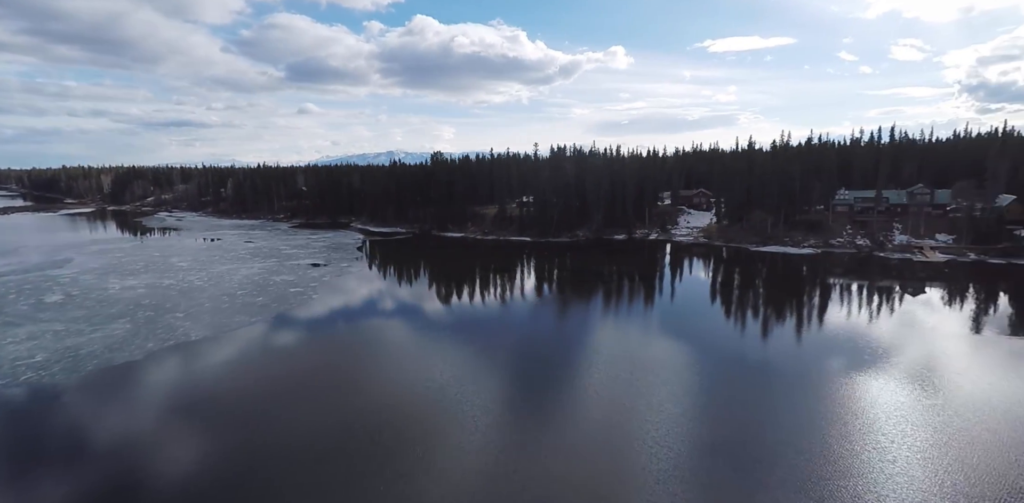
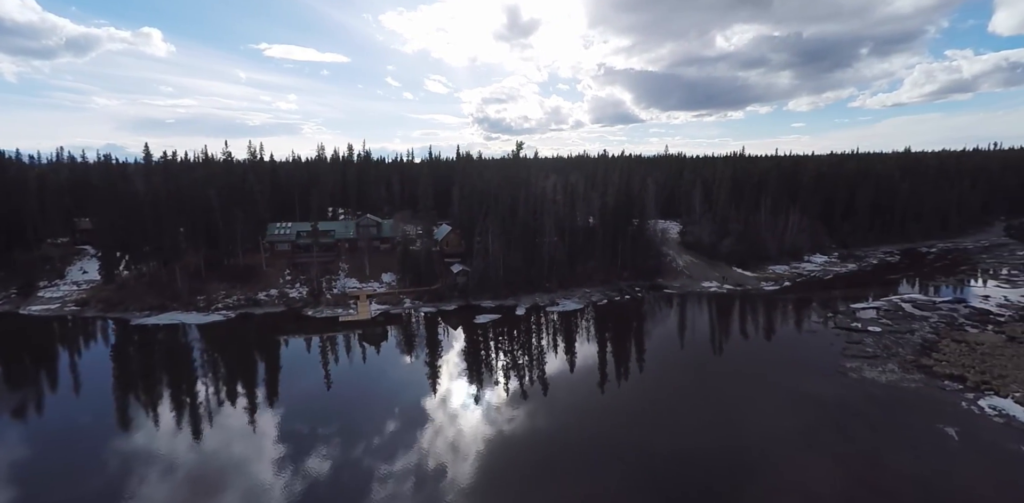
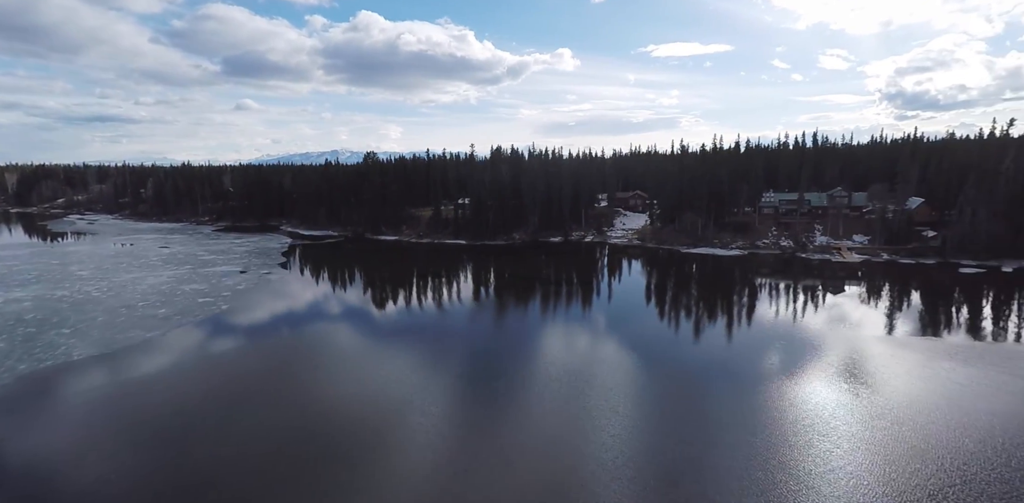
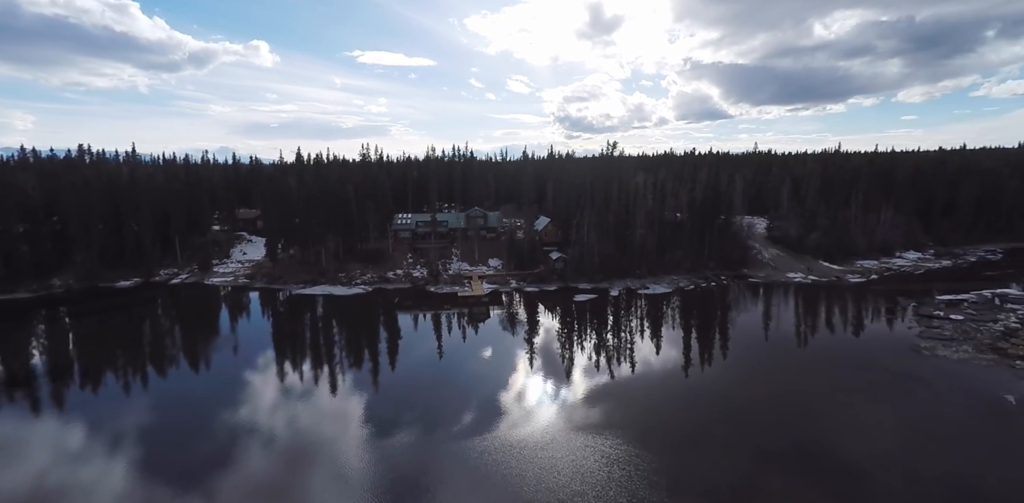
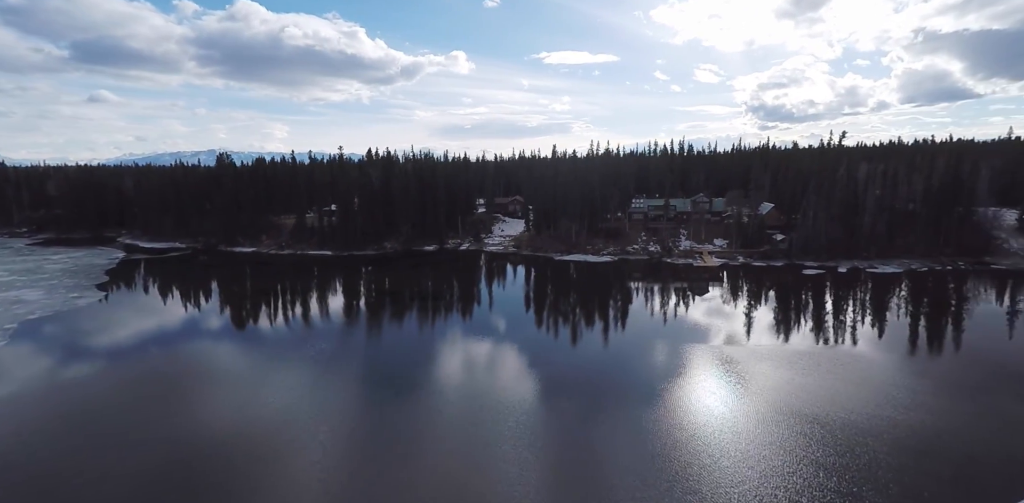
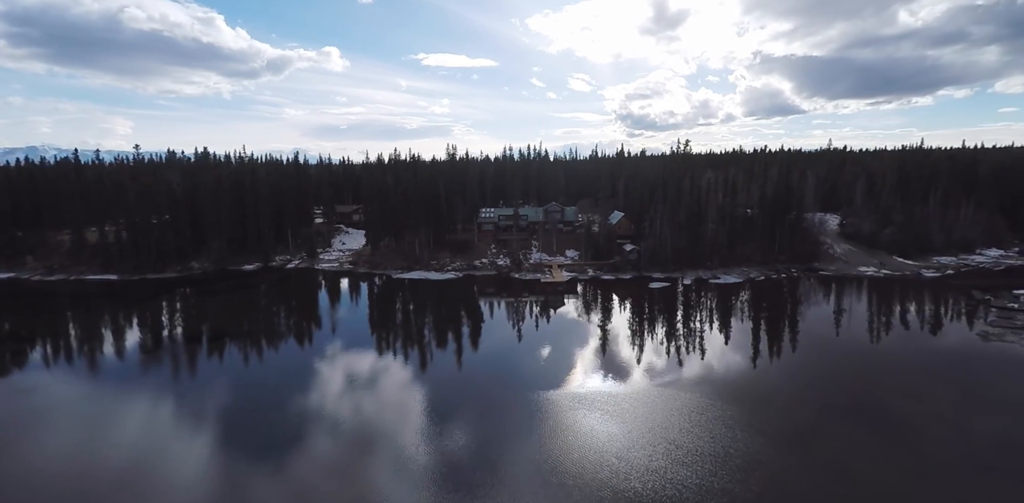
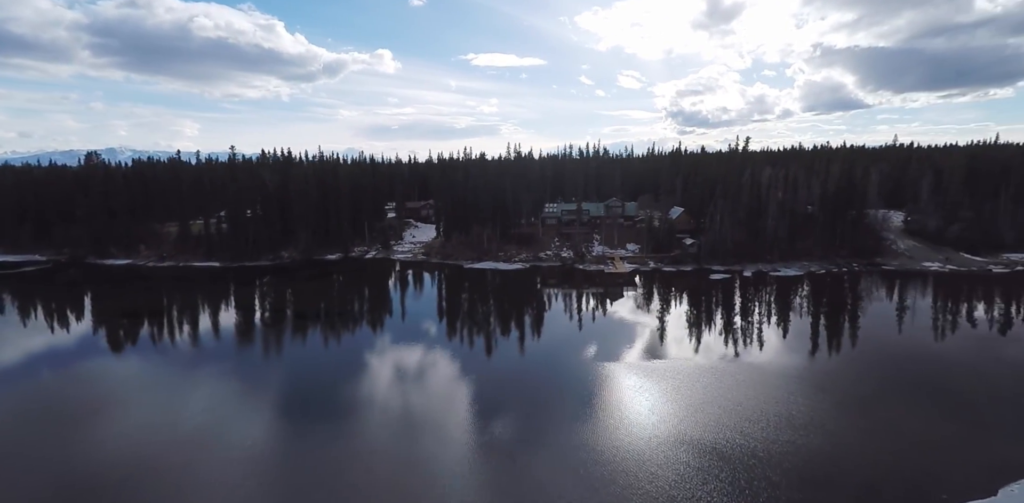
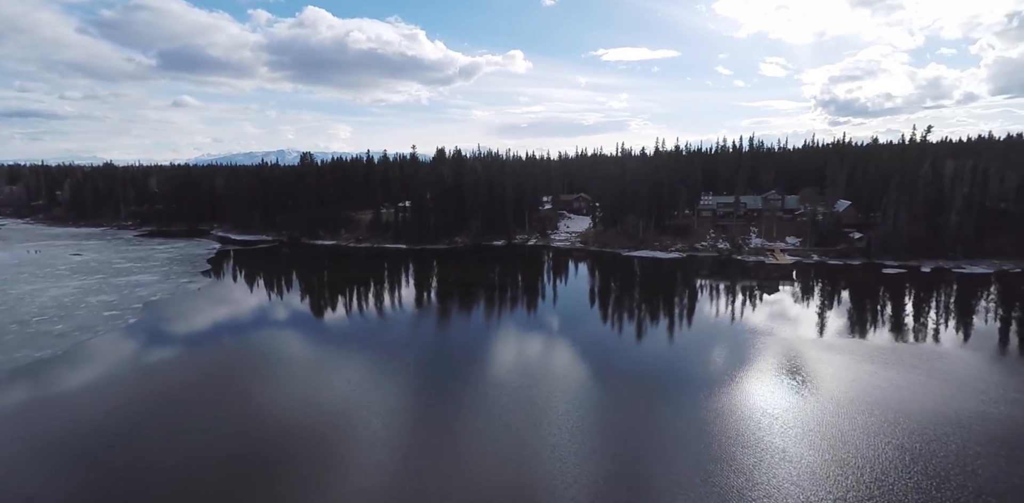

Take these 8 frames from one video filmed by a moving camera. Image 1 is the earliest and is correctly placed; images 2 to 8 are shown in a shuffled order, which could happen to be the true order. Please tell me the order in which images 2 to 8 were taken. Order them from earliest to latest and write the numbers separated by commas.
3, 8, 5, 7, 6, 4, 2
